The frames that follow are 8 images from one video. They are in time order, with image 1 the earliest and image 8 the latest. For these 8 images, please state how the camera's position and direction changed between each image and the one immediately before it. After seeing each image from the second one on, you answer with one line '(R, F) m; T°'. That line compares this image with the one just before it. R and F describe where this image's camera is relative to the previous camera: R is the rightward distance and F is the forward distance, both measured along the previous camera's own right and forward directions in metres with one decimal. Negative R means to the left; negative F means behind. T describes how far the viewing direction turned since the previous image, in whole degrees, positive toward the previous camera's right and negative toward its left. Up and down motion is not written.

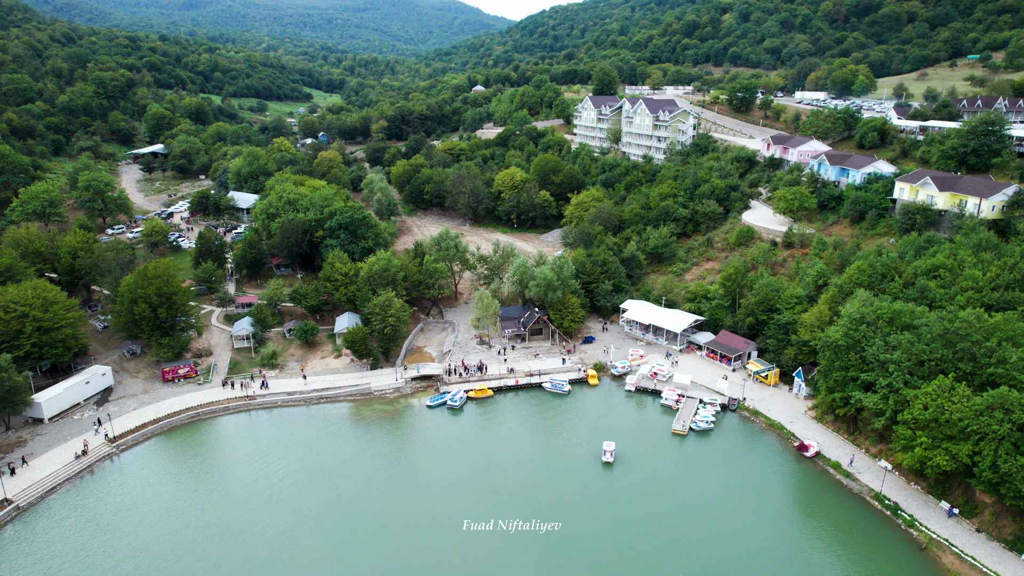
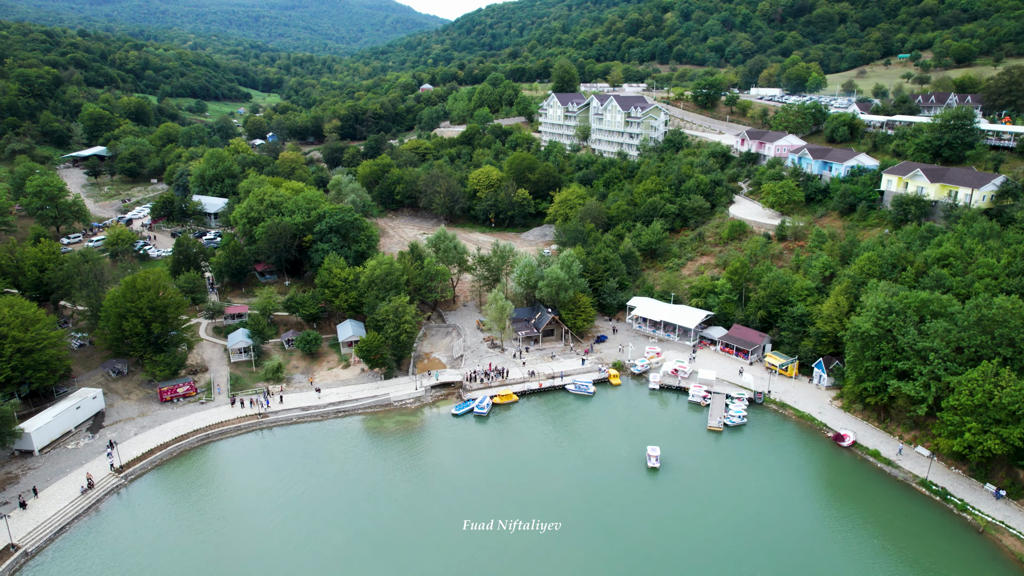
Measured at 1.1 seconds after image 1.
(-5.3, +1.5) m; +5°
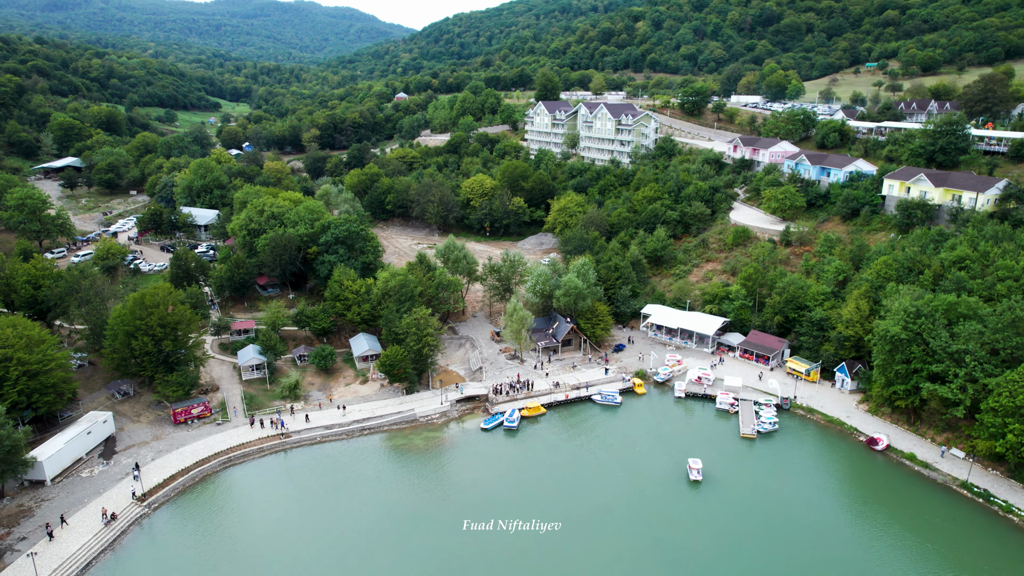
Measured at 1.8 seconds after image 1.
(-3.6, +0.9) m; +3°
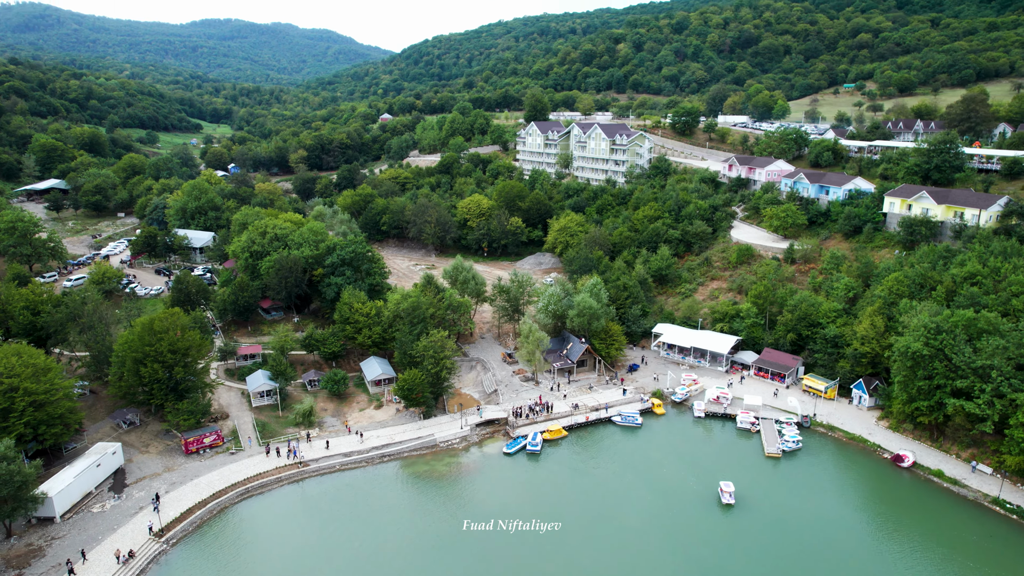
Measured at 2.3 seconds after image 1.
(-2.5, +0.6) m; +2°
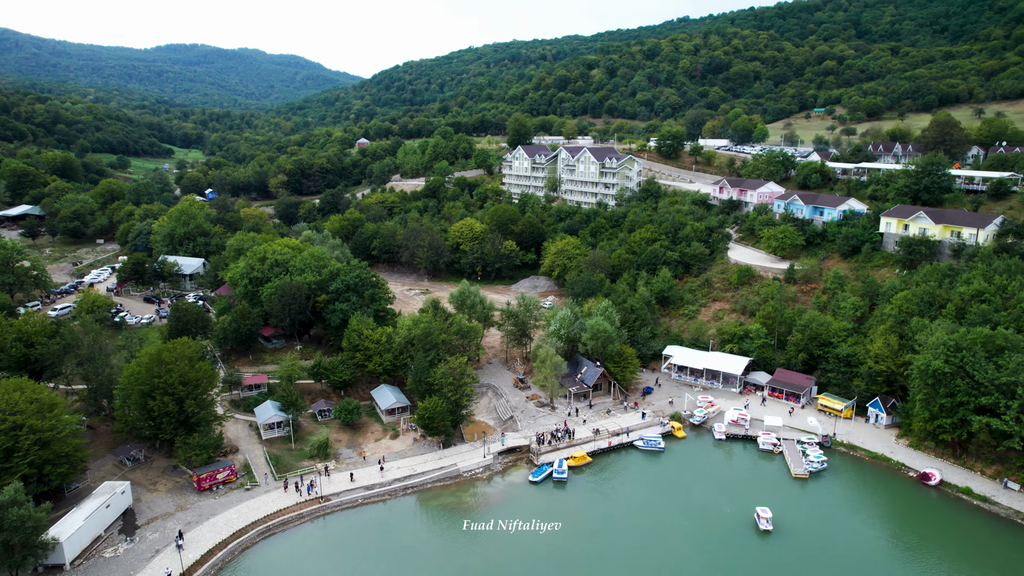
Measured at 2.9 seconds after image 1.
(-3.0, +0.7) m; +3°
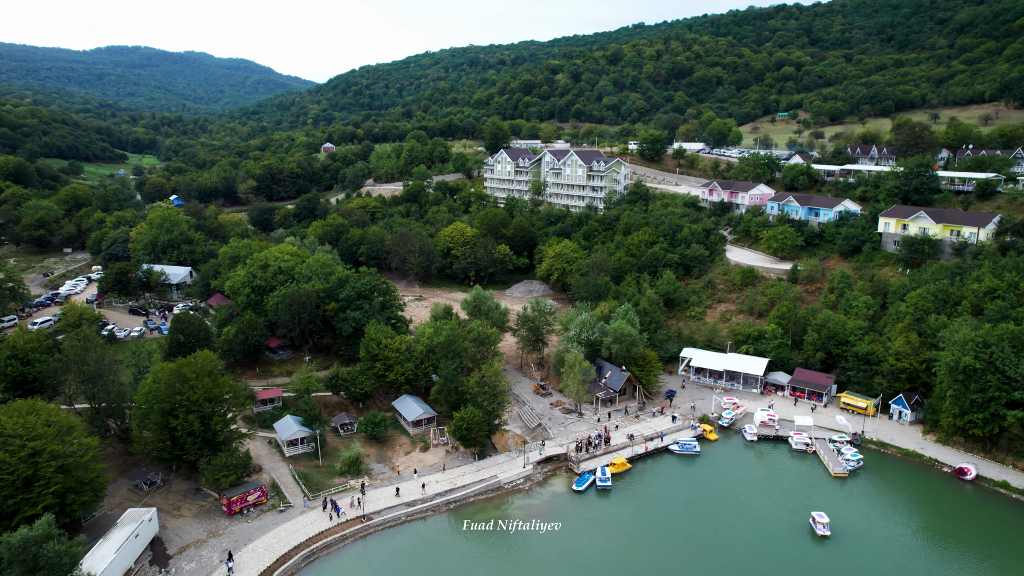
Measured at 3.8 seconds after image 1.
(-4.6, +1.3) m; +4°
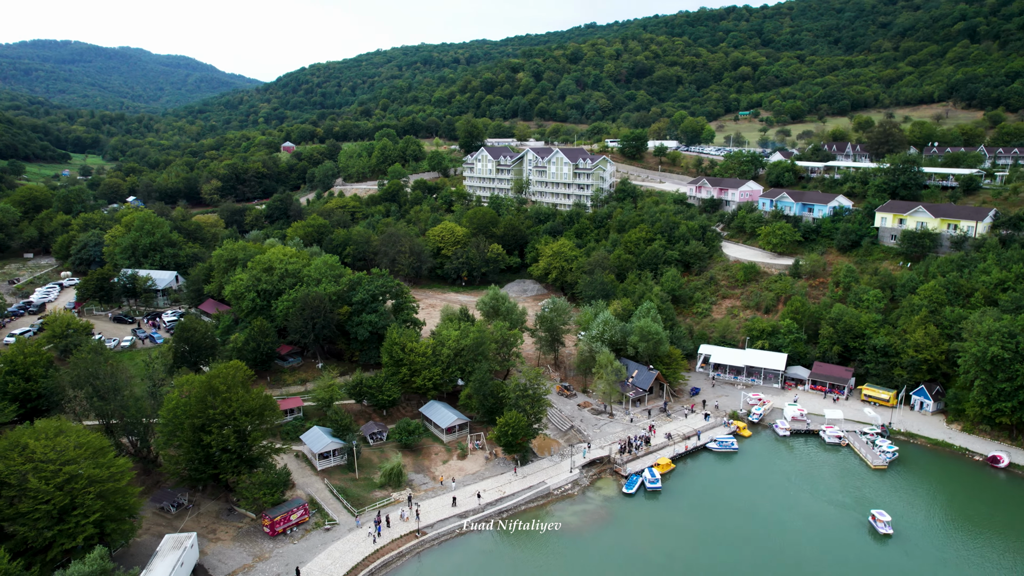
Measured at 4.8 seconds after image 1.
(-4.9, +1.4) m; +4°
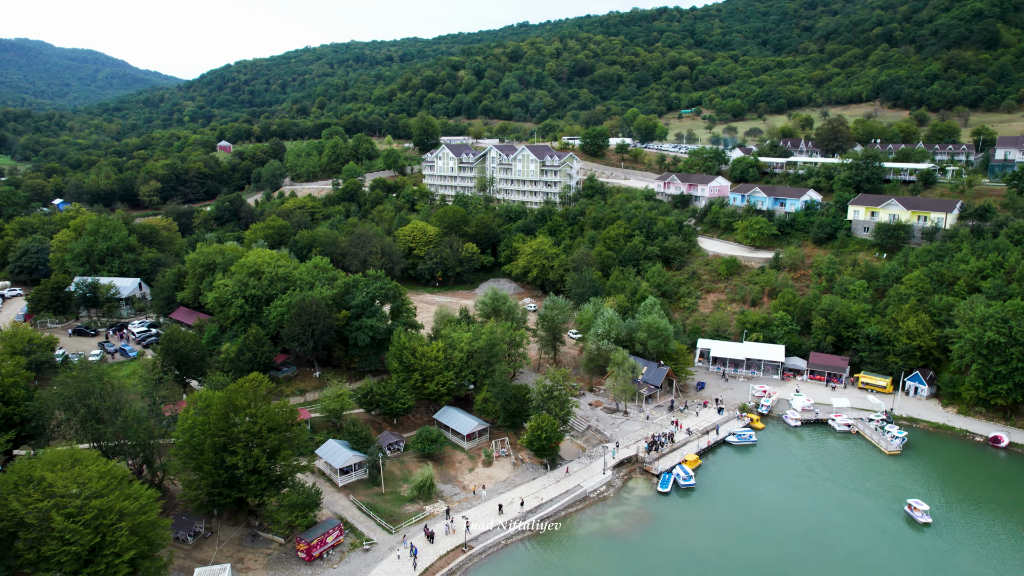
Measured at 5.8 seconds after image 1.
(-4.9, +1.5) m; +6°
